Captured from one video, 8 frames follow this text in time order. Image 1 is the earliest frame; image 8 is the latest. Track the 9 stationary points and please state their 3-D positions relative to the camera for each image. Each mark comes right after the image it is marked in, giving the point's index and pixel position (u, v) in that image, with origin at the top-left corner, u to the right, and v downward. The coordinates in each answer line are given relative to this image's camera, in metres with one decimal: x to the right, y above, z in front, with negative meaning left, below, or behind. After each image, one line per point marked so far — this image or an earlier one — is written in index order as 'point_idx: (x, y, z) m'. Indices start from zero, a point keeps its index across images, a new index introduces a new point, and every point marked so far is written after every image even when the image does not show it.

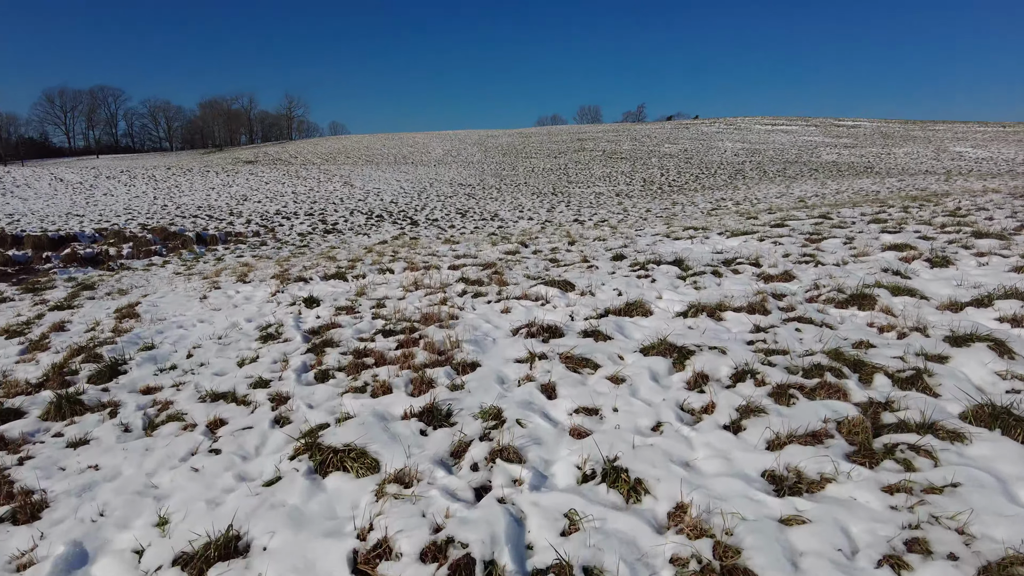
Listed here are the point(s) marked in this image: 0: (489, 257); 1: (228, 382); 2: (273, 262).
0: (-0.3, +0.4, +8.1) m
1: (-1.7, -0.6, +3.9) m
2: (-4.1, +0.4, +11.3) m
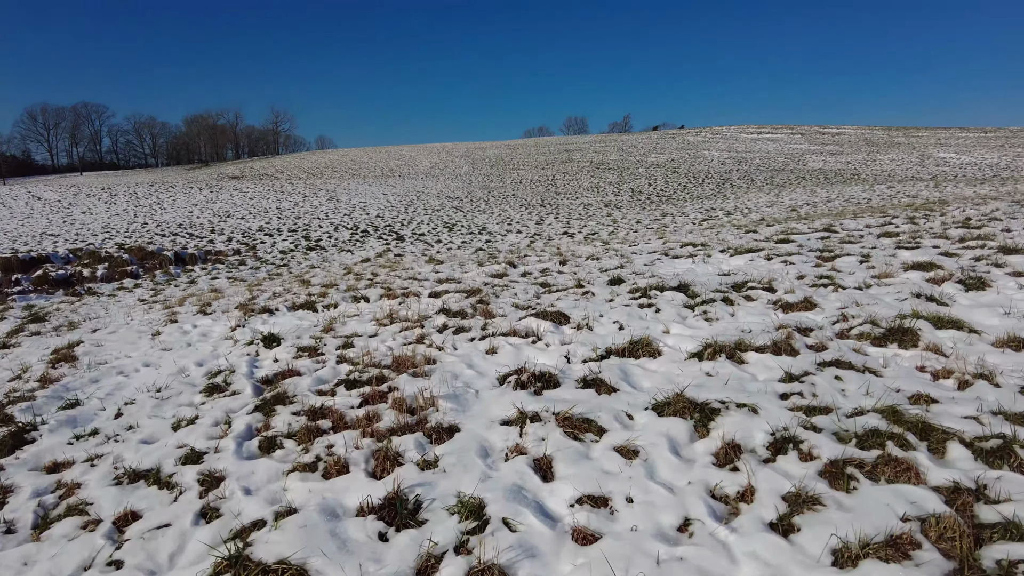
0: (-0.4, +0.1, +7.4) m
1: (-1.8, -0.8, +3.2) m
2: (-4.3, 0.0, +10.6) m
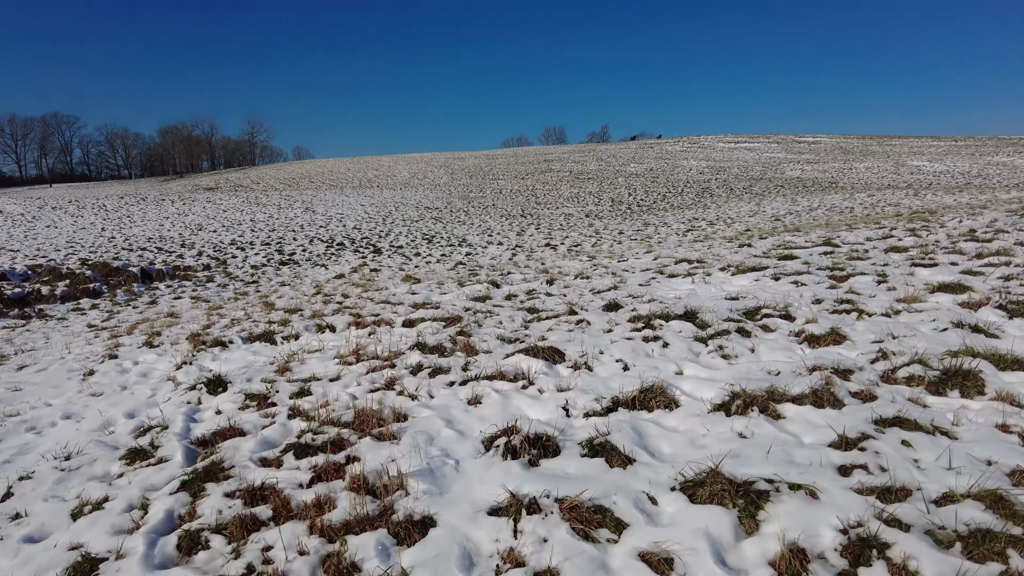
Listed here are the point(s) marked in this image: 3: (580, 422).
0: (-0.6, -0.2, +6.7) m
1: (-1.8, -1.0, +2.5) m
2: (-4.5, -0.3, +9.8) m
3: (+0.3, -0.7, +3.3) m
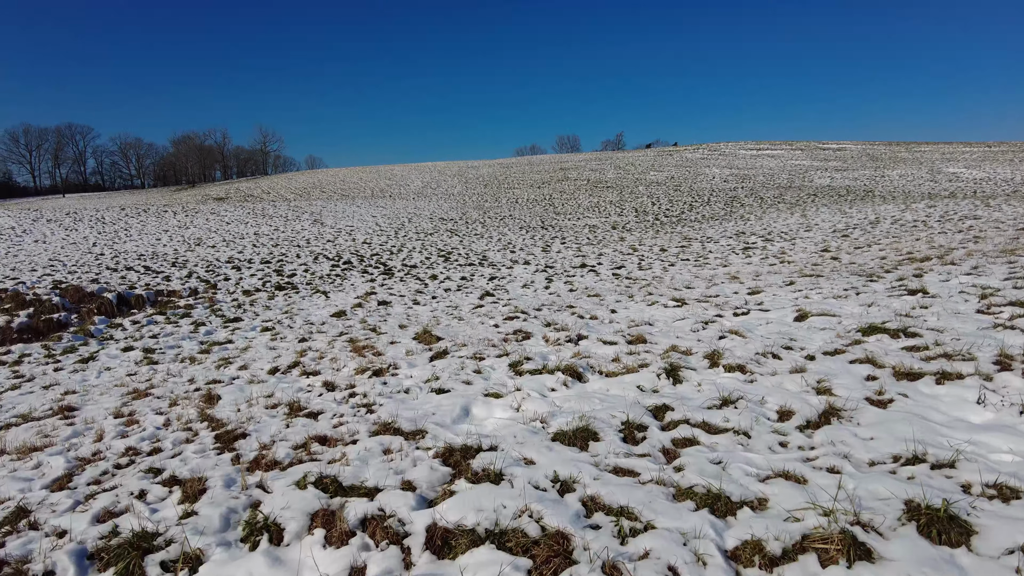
0: (+0.1, -0.9, +3.3) m
1: (-1.2, -1.7, -0.9) m
2: (-3.8, -1.1, +6.5) m
3: (+0.9, -1.3, -0.1) m
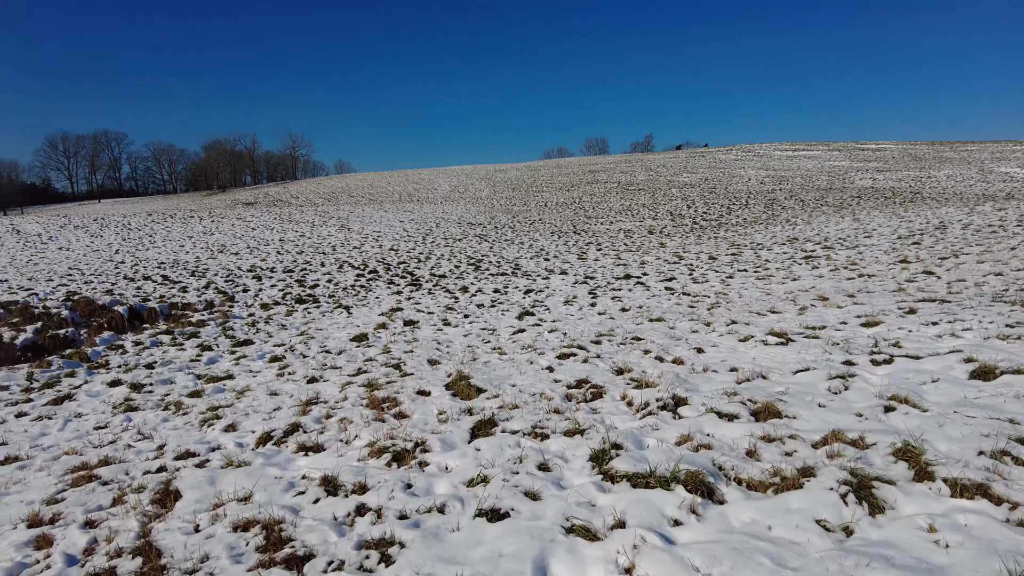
0: (+0.5, -1.2, +1.5) m
1: (-1.0, -2.0, -2.6) m
2: (-3.3, -1.4, +4.9) m
3: (+1.2, -1.6, -1.9) m
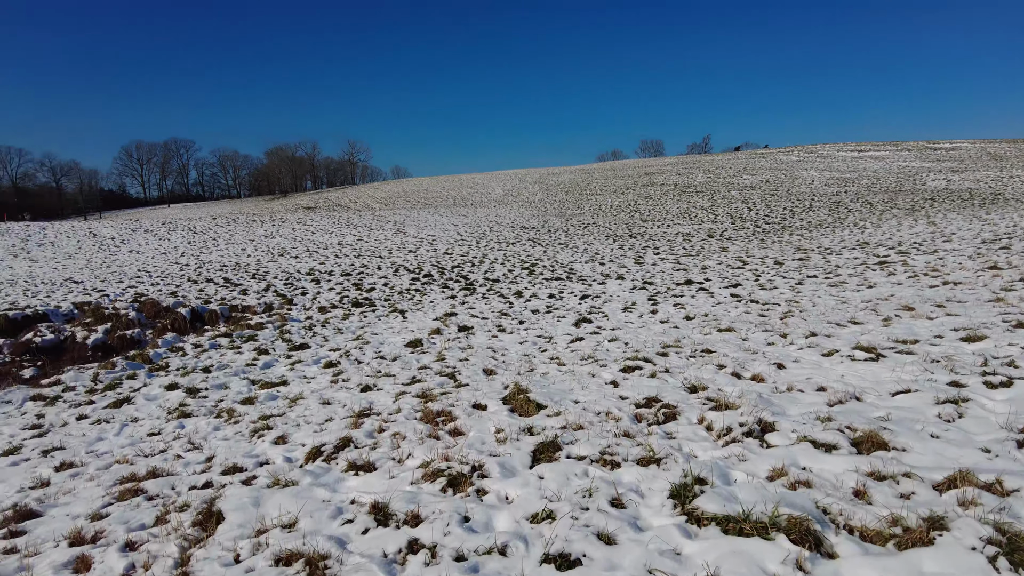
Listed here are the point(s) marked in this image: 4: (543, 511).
0: (+0.6, -1.2, +1.1) m
1: (-1.1, -2.0, -3.0) m
2: (-2.8, -1.5, +4.7) m
3: (+1.1, -1.7, -2.4) m
4: (+0.1, -1.1, +3.4) m
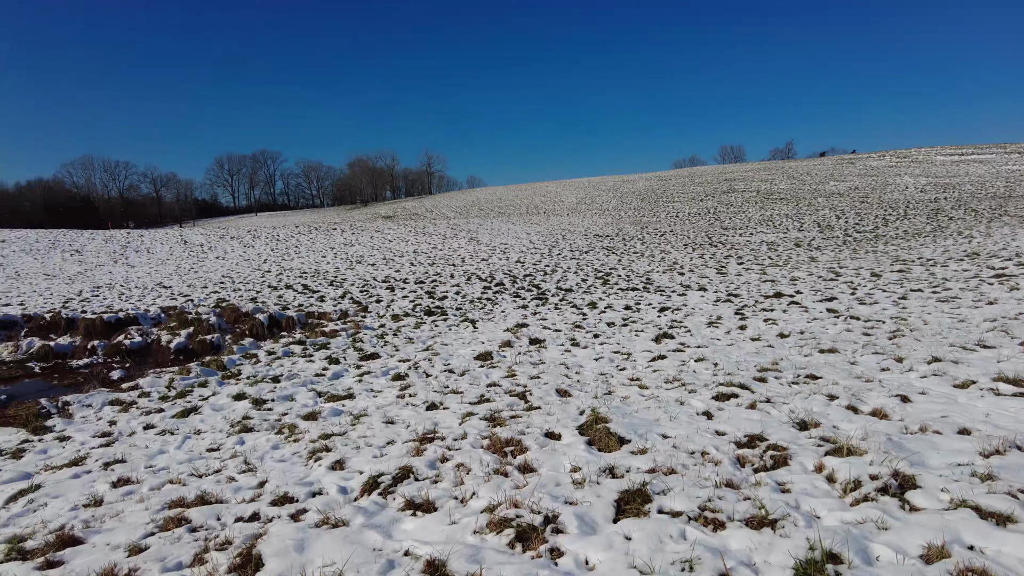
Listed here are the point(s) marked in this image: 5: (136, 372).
0: (+0.7, -1.3, +0.4) m
1: (-1.5, -2.0, -3.4) m
2: (-2.3, -1.5, +4.4) m
3: (+0.8, -1.7, -3.1) m
4: (+0.5, -1.2, +2.7) m
5: (-7.4, -1.7, +13.1) m
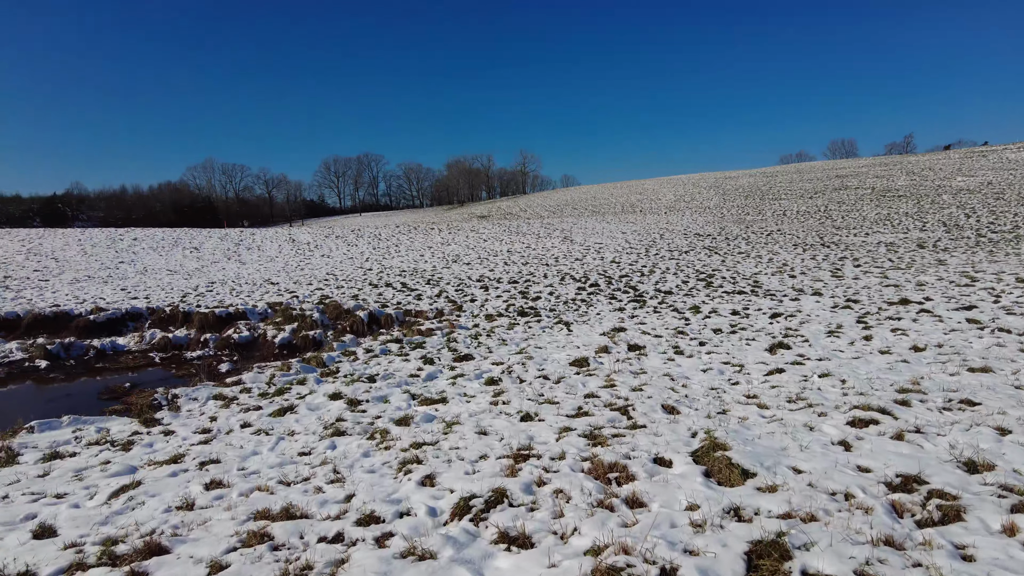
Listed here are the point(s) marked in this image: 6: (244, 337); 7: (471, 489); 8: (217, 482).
0: (+0.8, -1.4, -0.2) m
1: (-2.0, -2.0, -3.7) m
2: (-1.7, -1.6, +4.2) m
3: (+0.3, -1.8, -3.7) m
4: (+0.9, -1.3, +2.1) m
5: (-5.5, -1.6, +13.5) m
6: (-6.2, -1.1, +15.2) m
7: (-0.3, -1.4, +4.7) m
8: (-2.5, -1.6, +5.7) m
